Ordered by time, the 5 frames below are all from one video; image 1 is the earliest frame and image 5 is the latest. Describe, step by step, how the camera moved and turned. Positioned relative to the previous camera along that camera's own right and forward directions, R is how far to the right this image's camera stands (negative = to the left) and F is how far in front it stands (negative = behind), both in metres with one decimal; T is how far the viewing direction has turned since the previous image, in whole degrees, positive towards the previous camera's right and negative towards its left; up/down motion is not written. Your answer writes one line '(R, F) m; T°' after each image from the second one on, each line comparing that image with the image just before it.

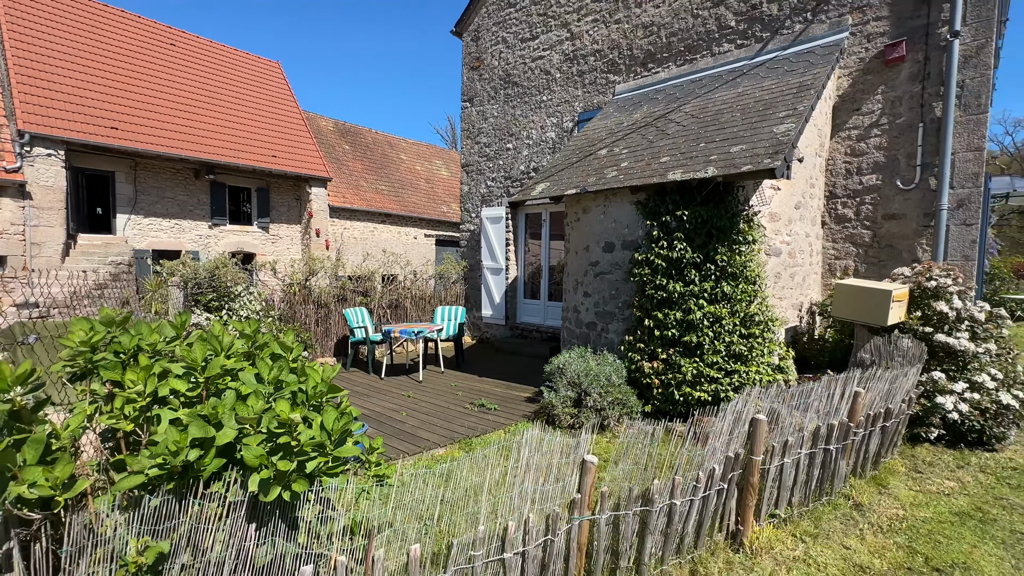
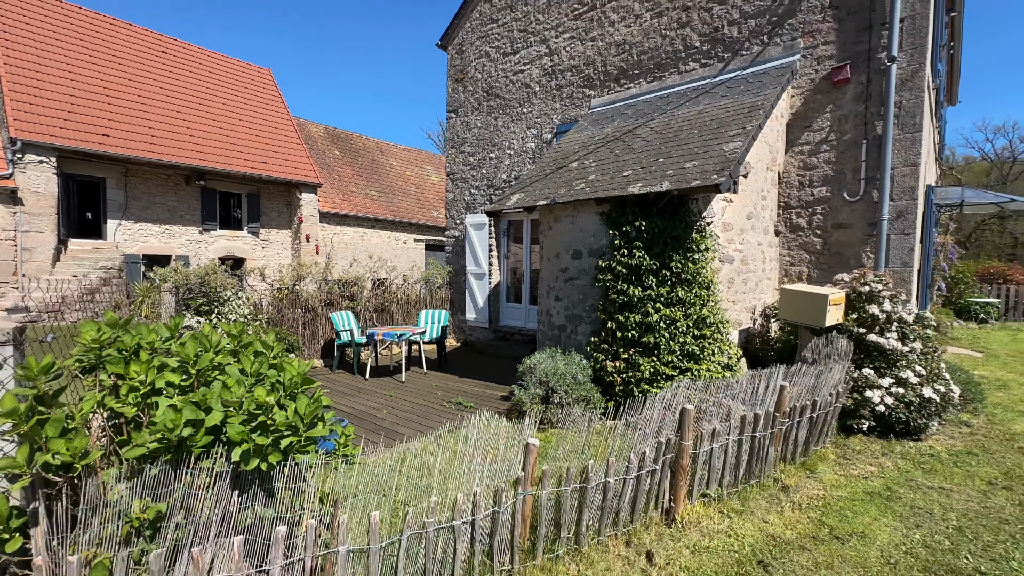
(+0.2, -0.4) m; +1°
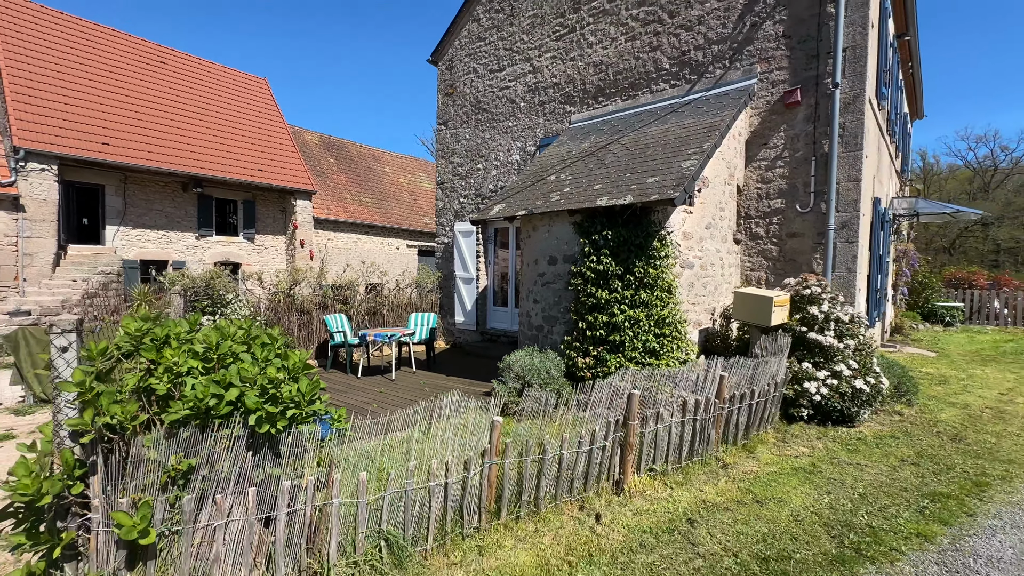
(+0.2, -0.5) m; +1°
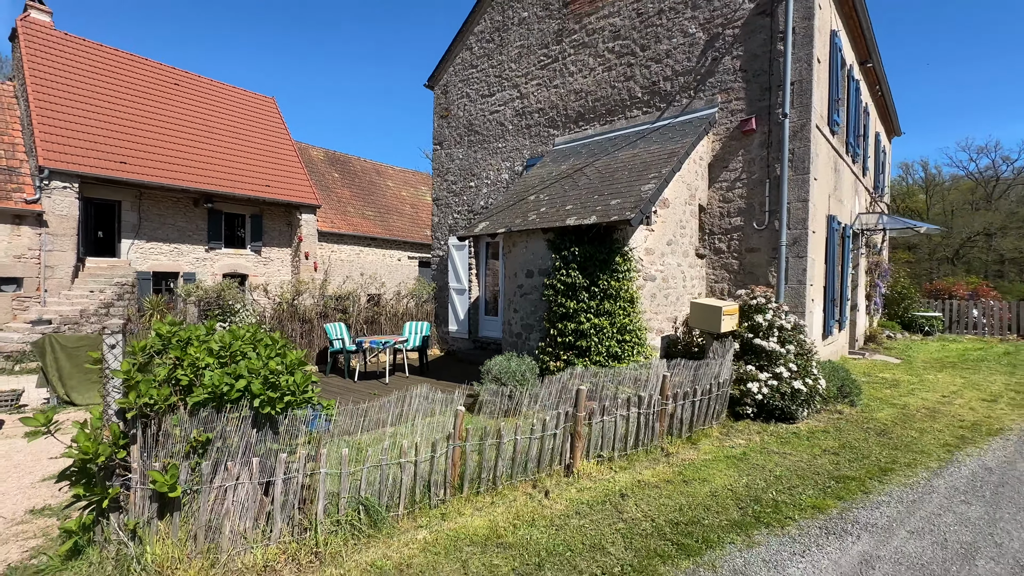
(+0.4, -0.7) m; -1°
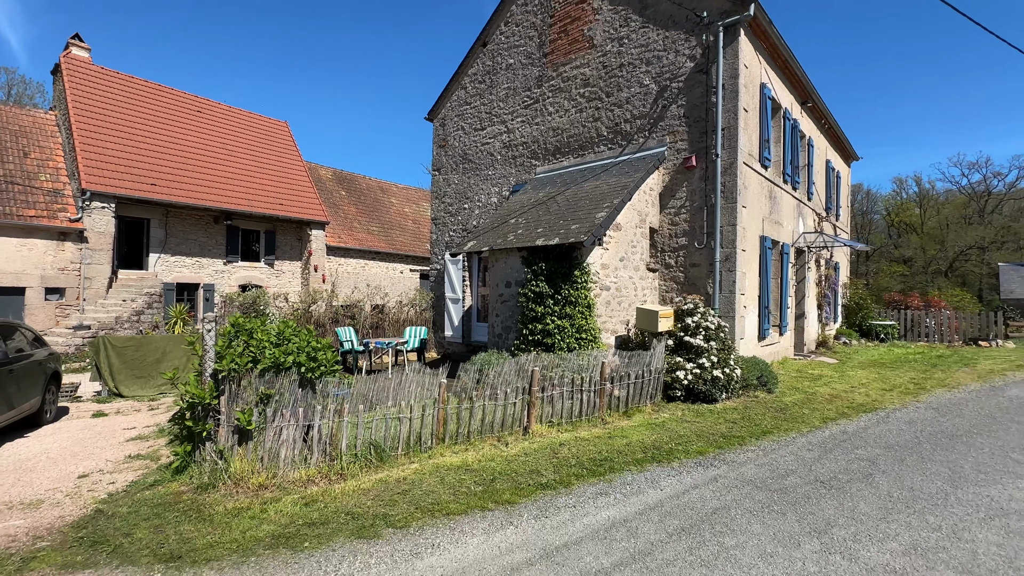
(+0.4, -1.5) m; 0°
